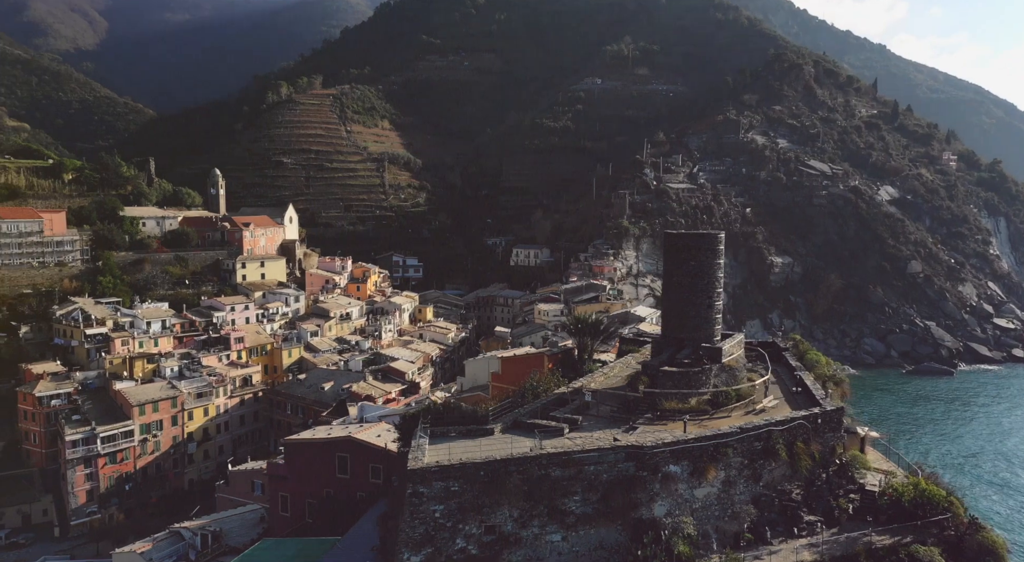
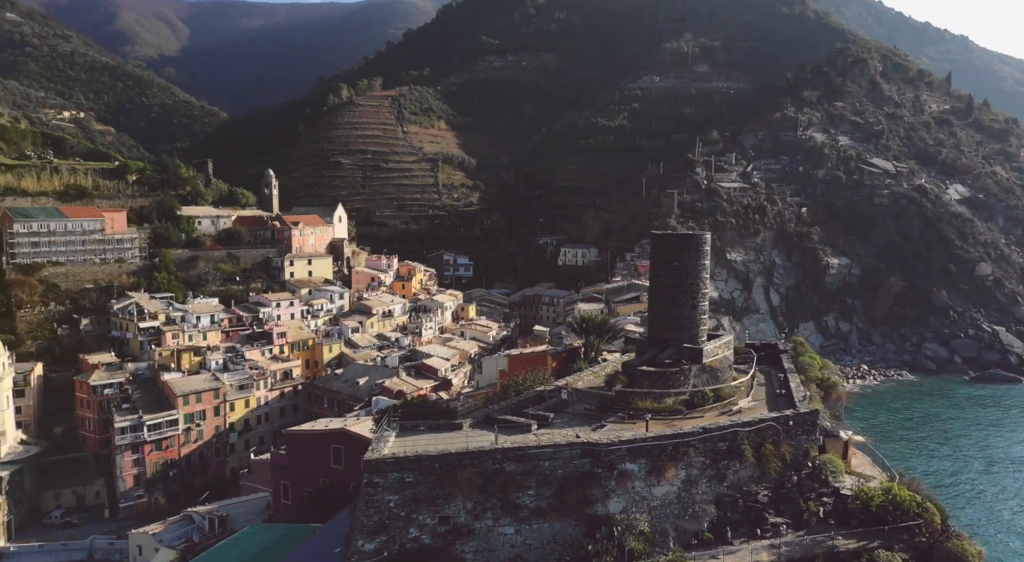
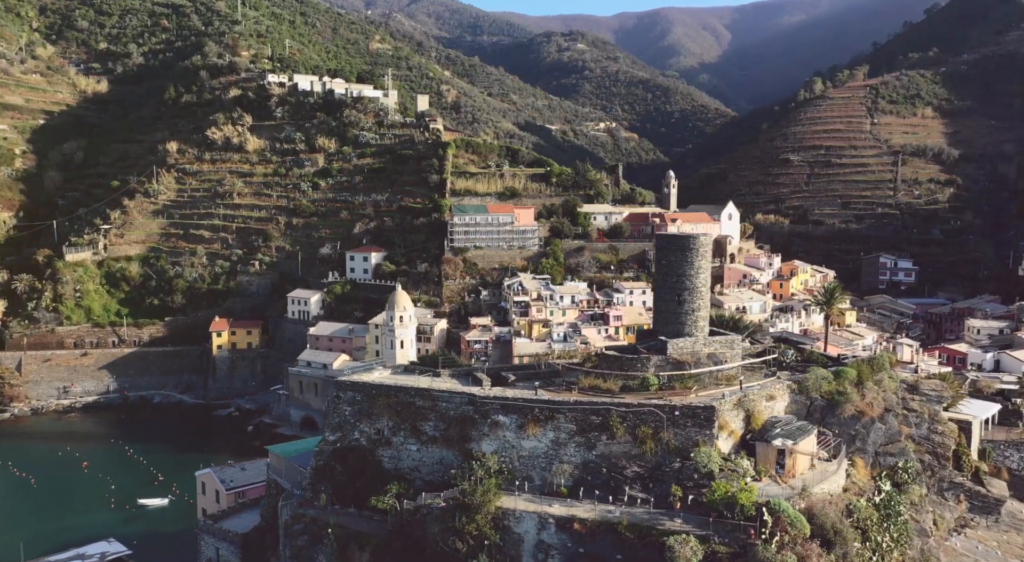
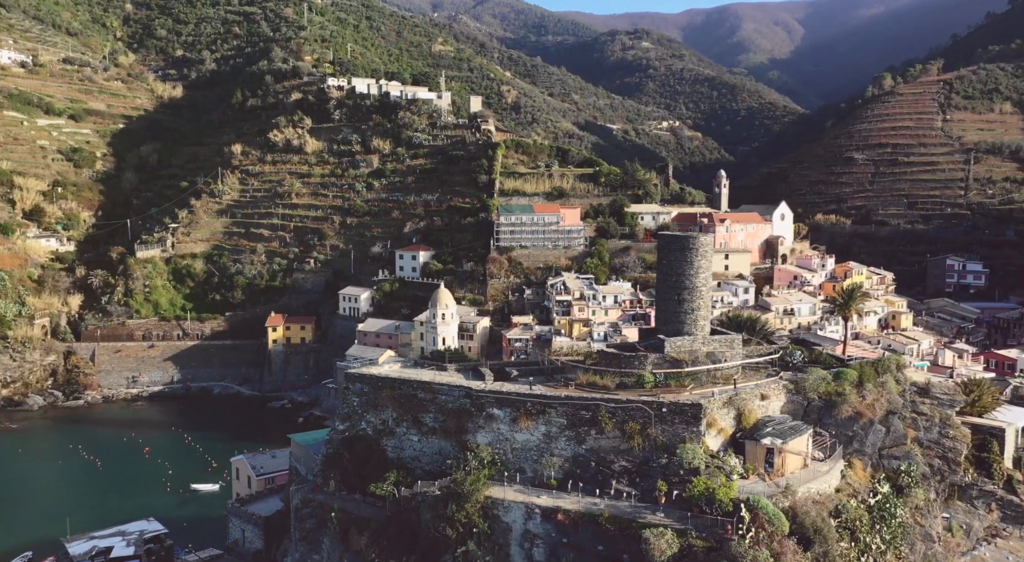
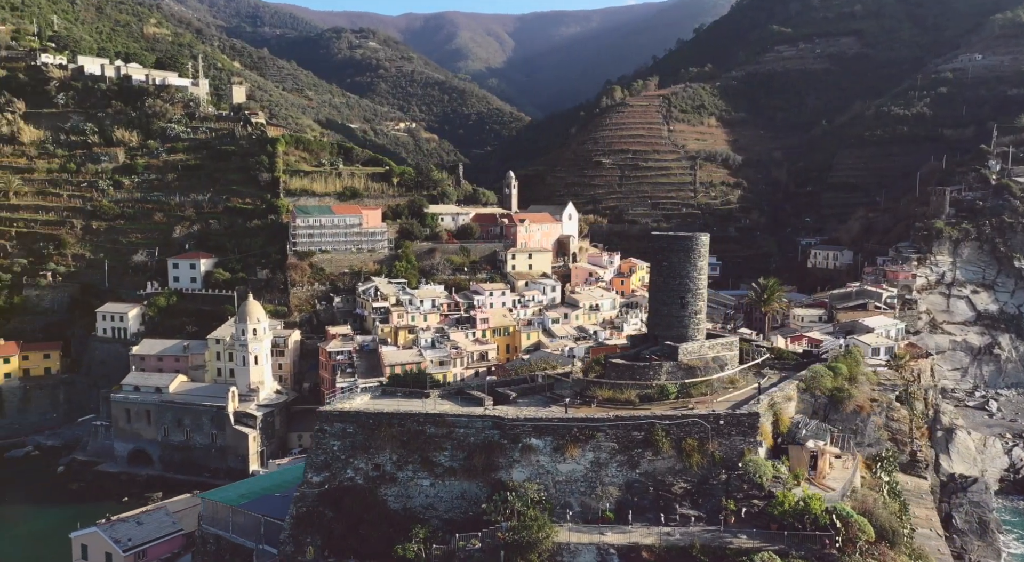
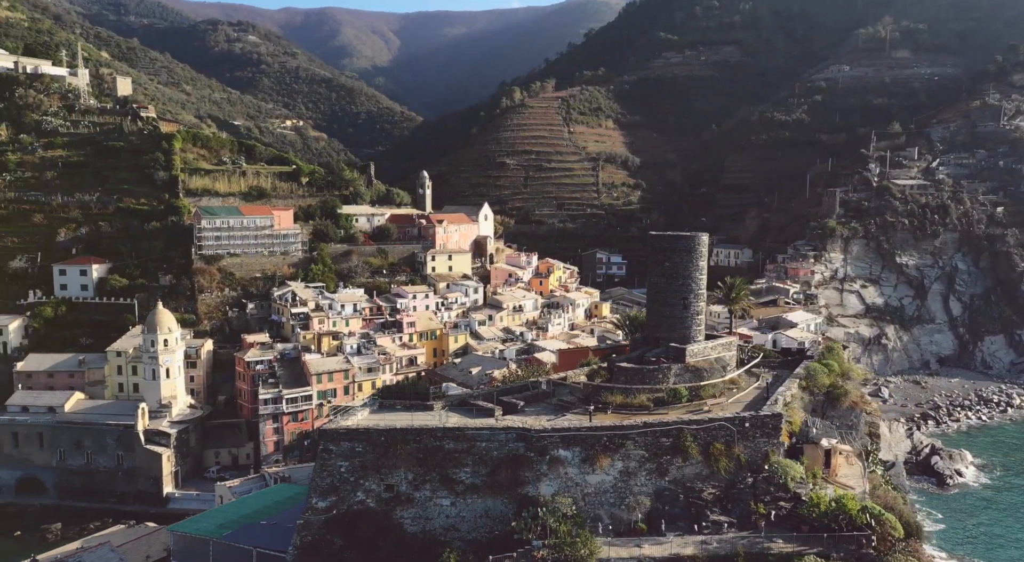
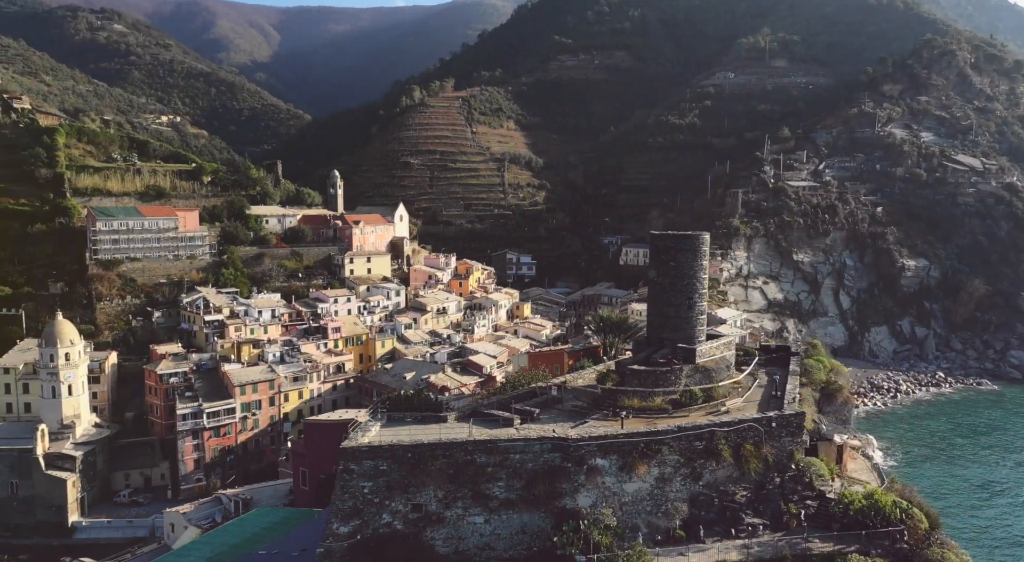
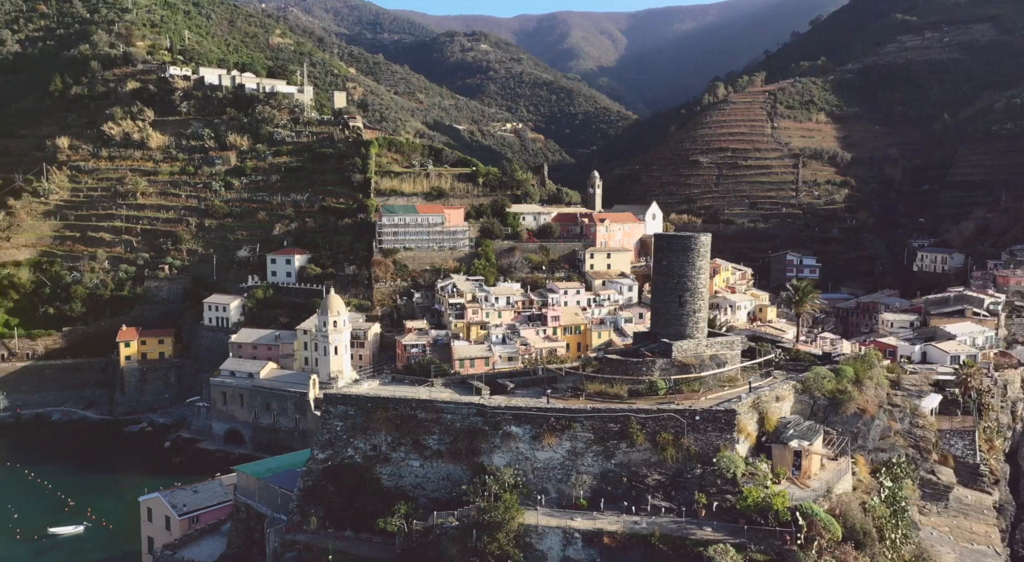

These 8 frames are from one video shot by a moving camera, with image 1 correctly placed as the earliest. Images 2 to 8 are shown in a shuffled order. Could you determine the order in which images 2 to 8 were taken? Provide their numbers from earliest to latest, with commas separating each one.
2, 7, 6, 5, 8, 3, 4
